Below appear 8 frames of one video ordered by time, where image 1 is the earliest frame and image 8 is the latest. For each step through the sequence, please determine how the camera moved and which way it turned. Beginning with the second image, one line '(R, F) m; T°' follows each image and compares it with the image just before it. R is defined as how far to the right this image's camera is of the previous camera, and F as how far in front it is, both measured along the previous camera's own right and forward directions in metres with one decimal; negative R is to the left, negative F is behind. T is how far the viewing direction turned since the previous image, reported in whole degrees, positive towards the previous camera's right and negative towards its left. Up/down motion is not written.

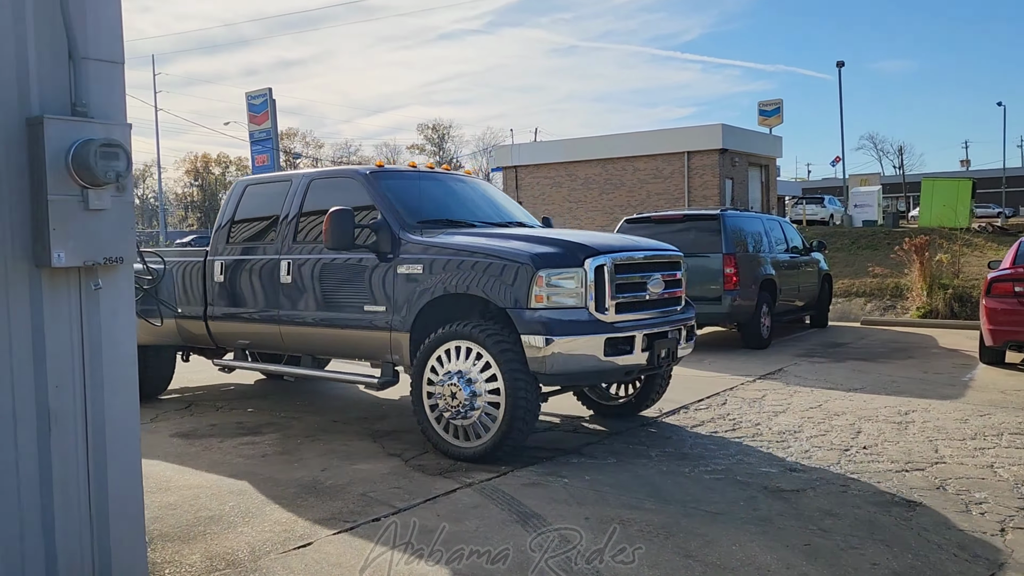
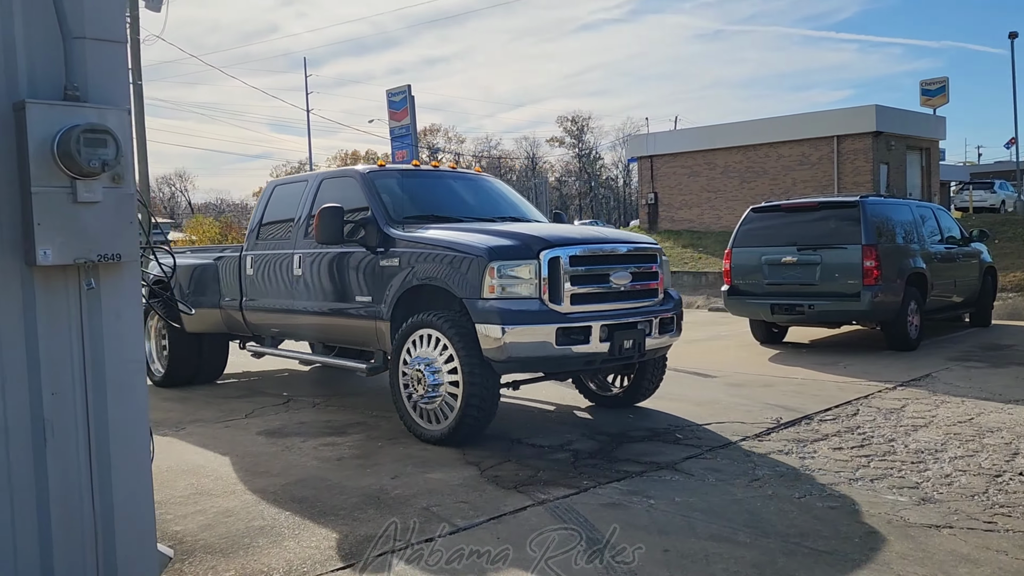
(+0.3, +0.5) m; -10°
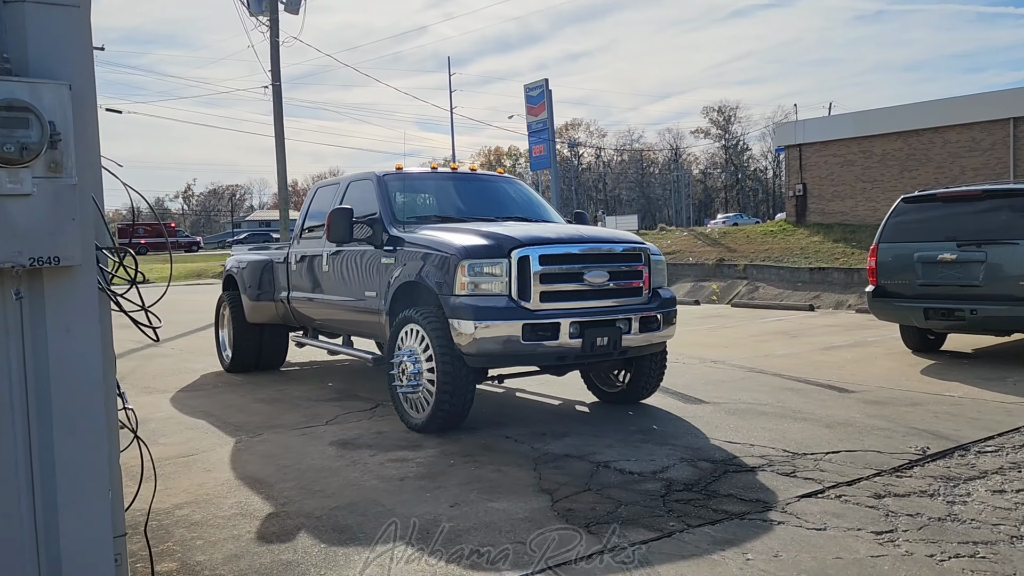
(+0.3, +0.7) m; -10°
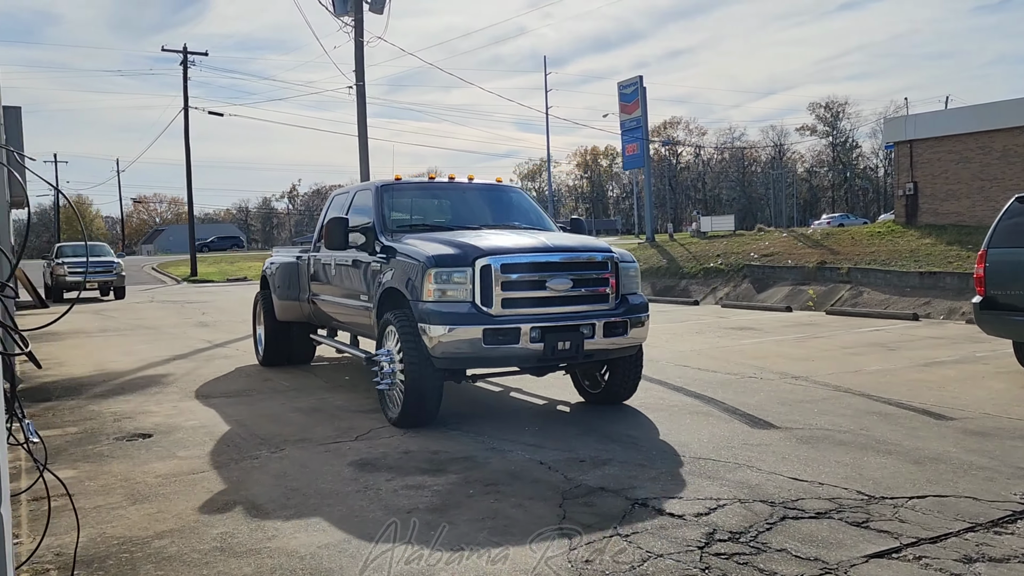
(+0.4, +0.6) m; -7°
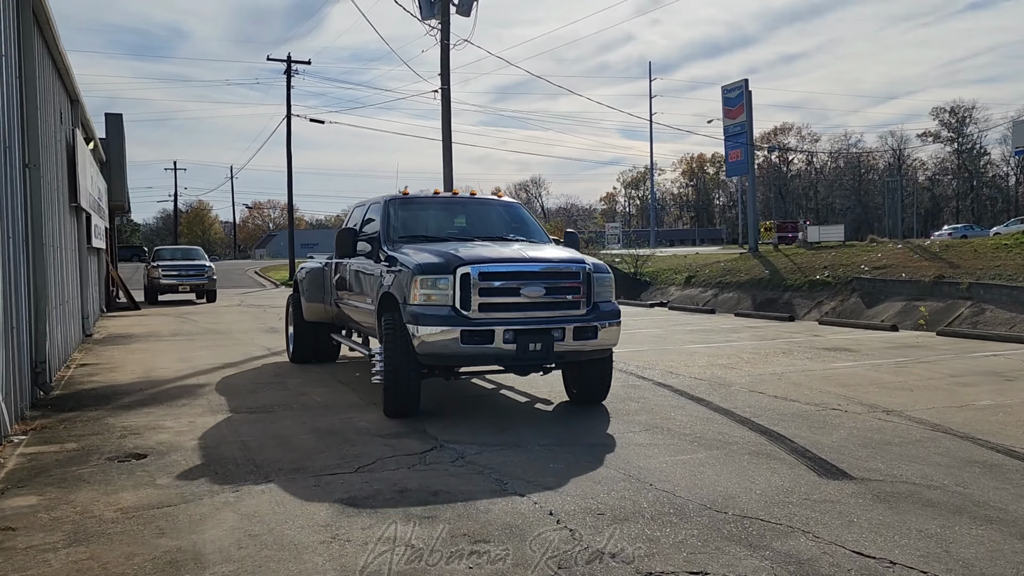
(+0.5, +0.8) m; -7°
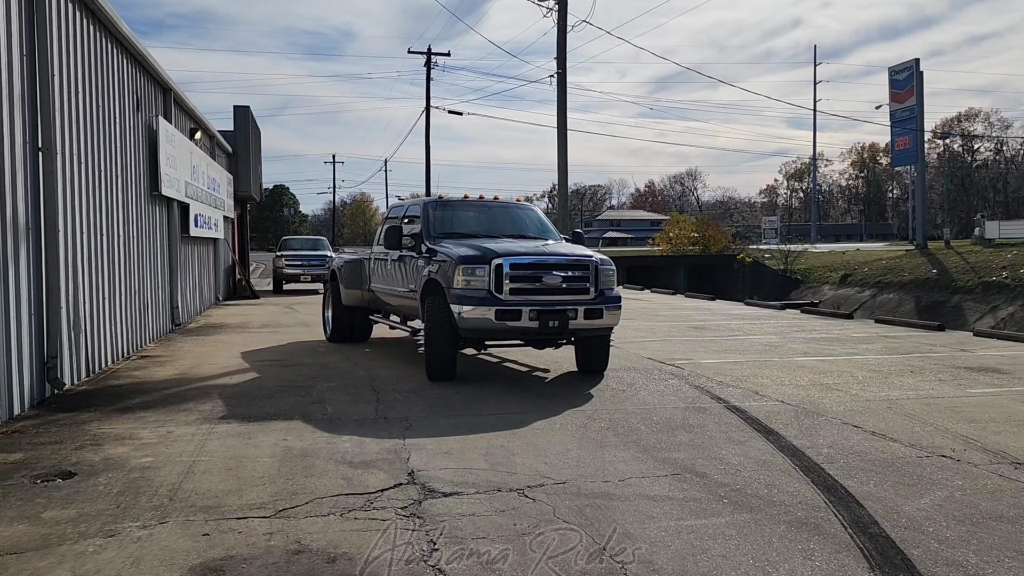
(+1.0, +1.3) m; -10°
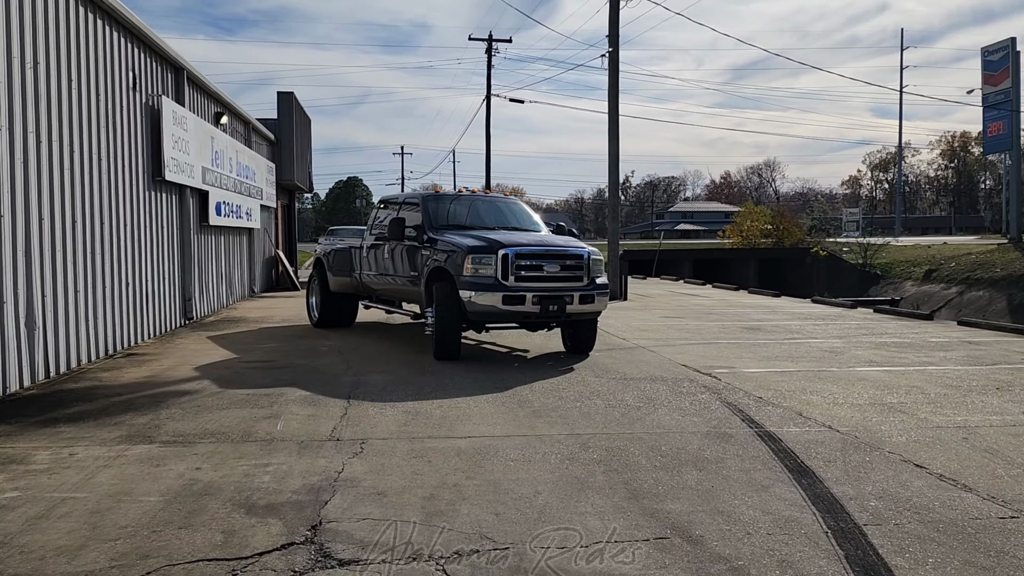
(+0.7, +1.3) m; -5°
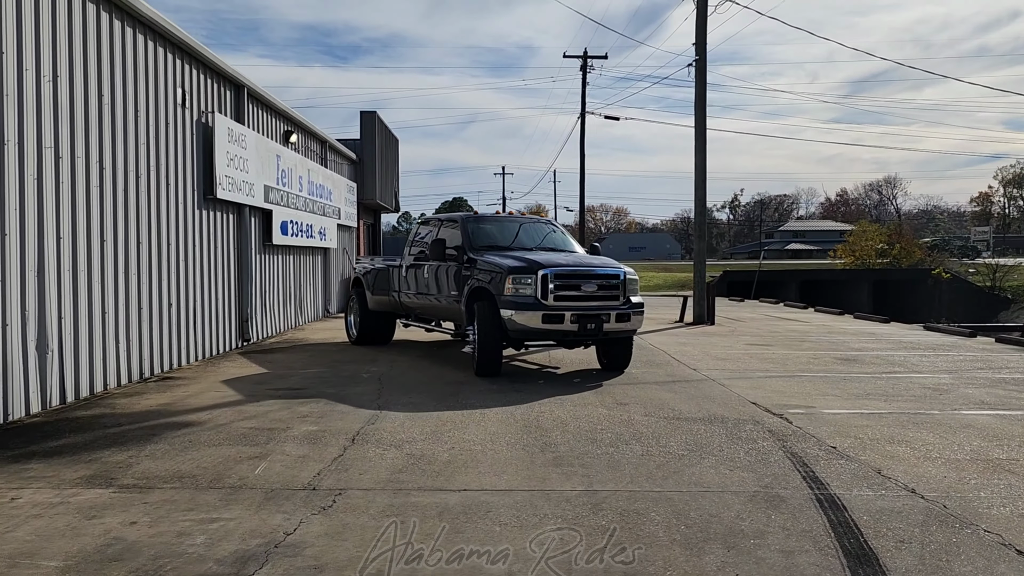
(+0.6, +0.9) m; -7°
